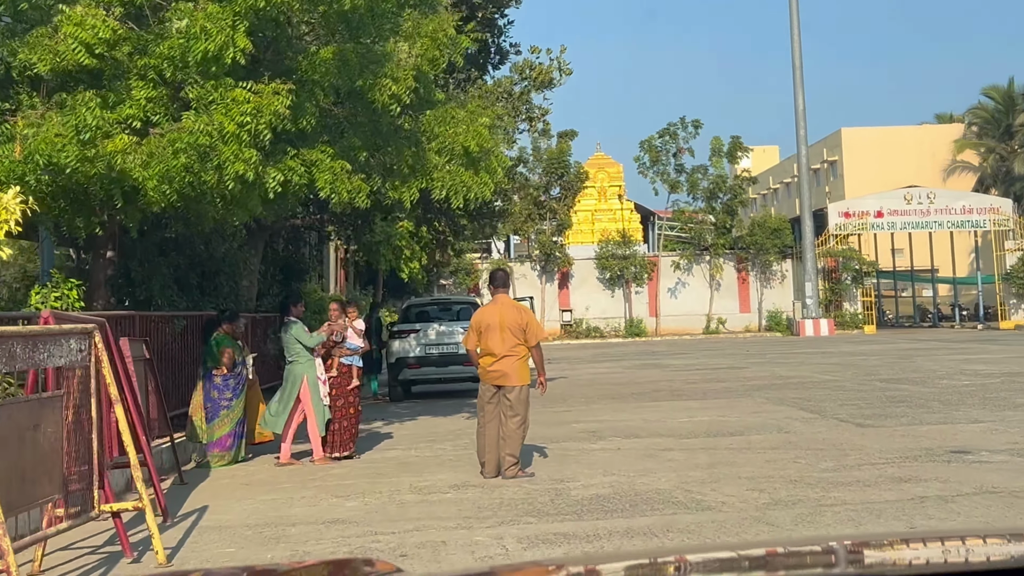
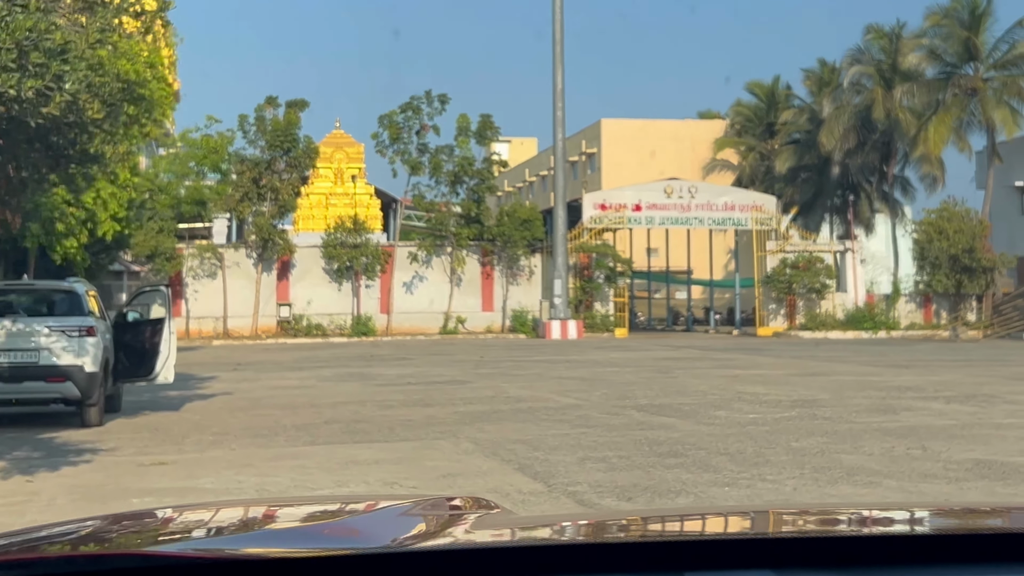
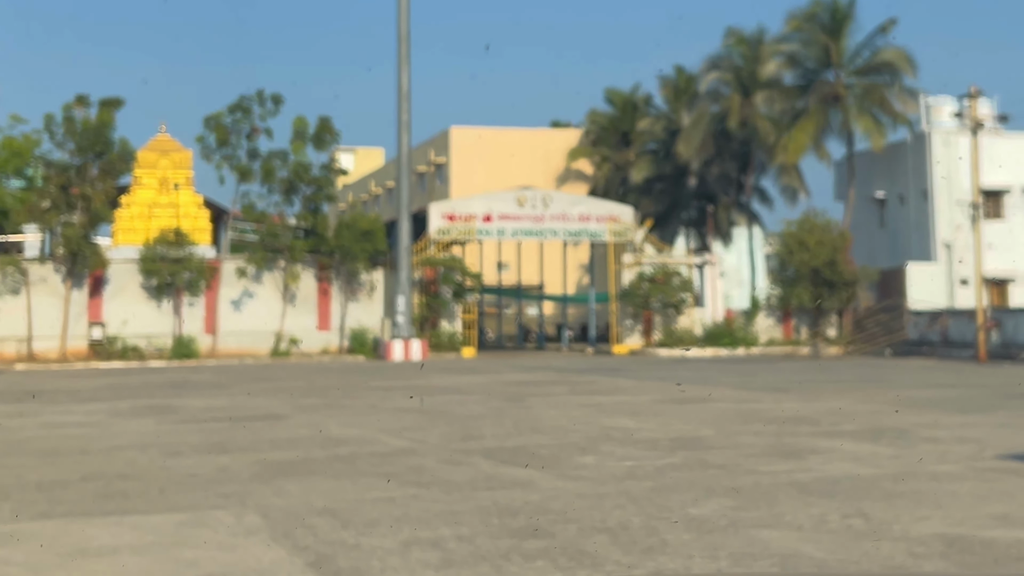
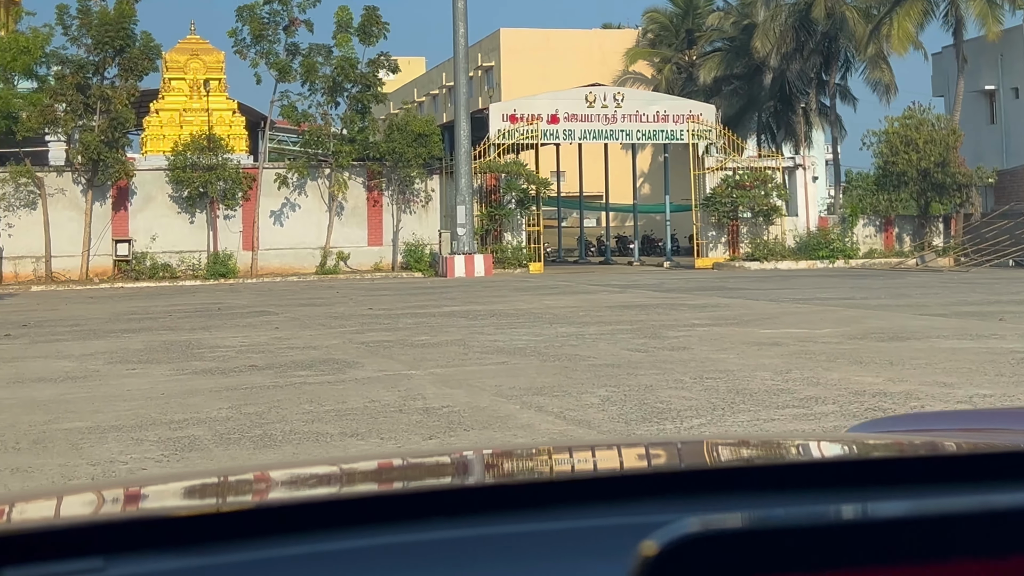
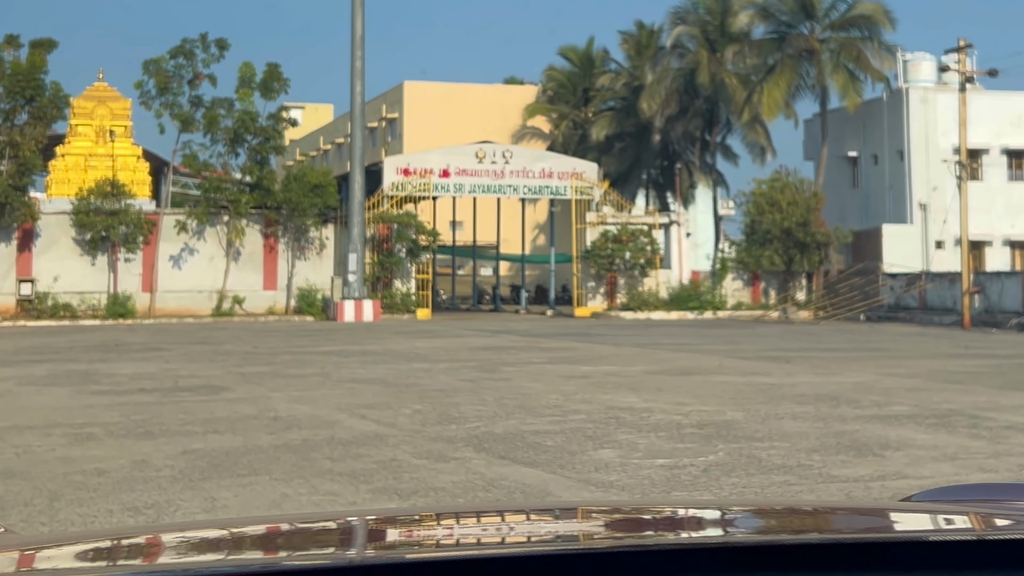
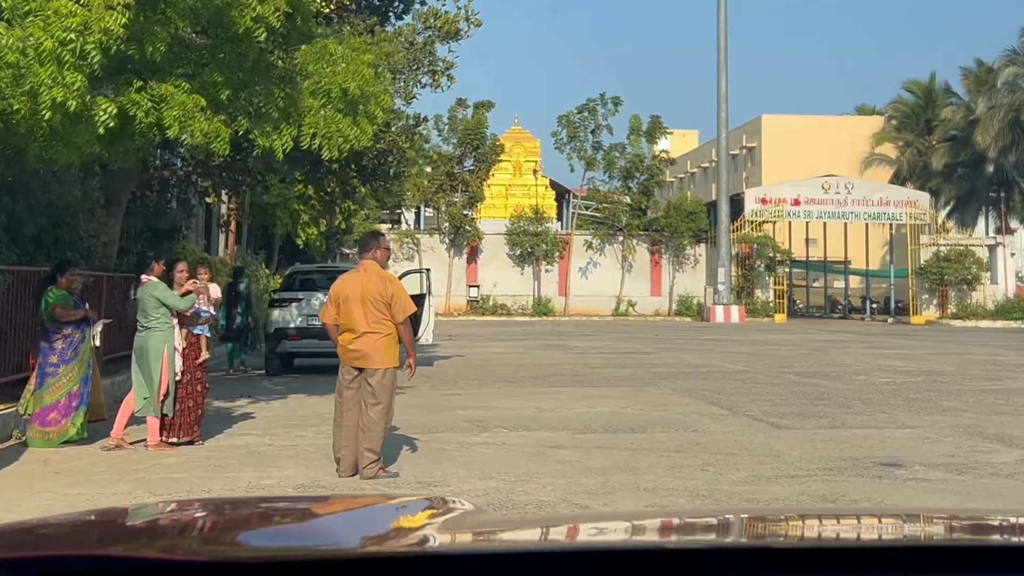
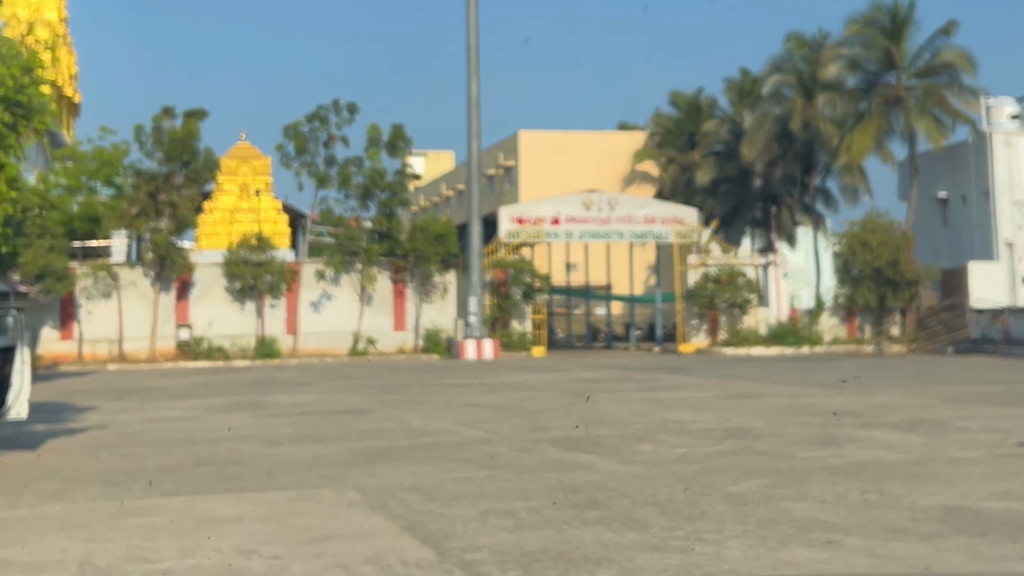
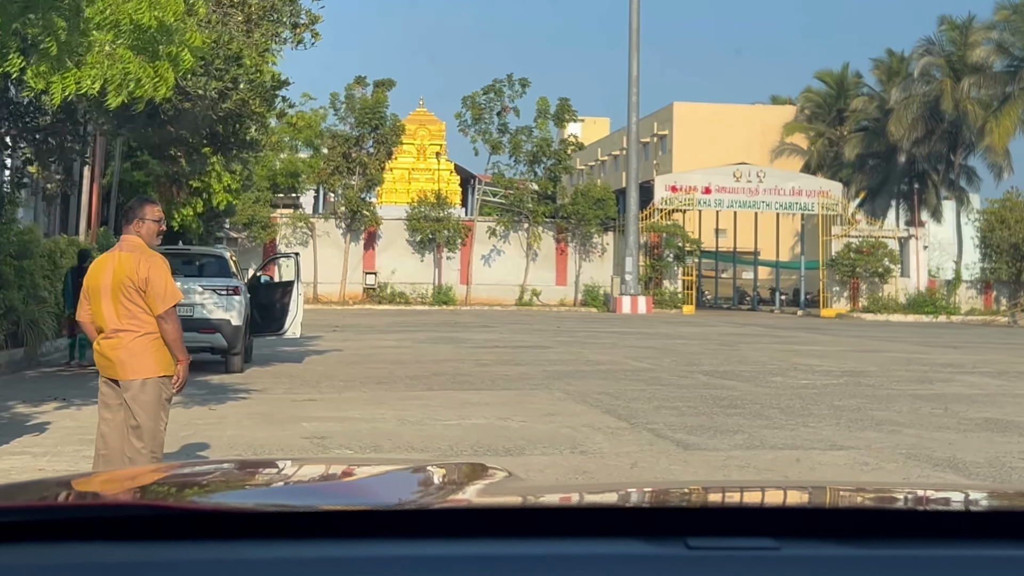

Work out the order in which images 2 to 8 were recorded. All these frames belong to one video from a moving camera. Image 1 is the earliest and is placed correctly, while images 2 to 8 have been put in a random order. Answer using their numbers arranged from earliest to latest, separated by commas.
6, 8, 2, 7, 3, 5, 4
